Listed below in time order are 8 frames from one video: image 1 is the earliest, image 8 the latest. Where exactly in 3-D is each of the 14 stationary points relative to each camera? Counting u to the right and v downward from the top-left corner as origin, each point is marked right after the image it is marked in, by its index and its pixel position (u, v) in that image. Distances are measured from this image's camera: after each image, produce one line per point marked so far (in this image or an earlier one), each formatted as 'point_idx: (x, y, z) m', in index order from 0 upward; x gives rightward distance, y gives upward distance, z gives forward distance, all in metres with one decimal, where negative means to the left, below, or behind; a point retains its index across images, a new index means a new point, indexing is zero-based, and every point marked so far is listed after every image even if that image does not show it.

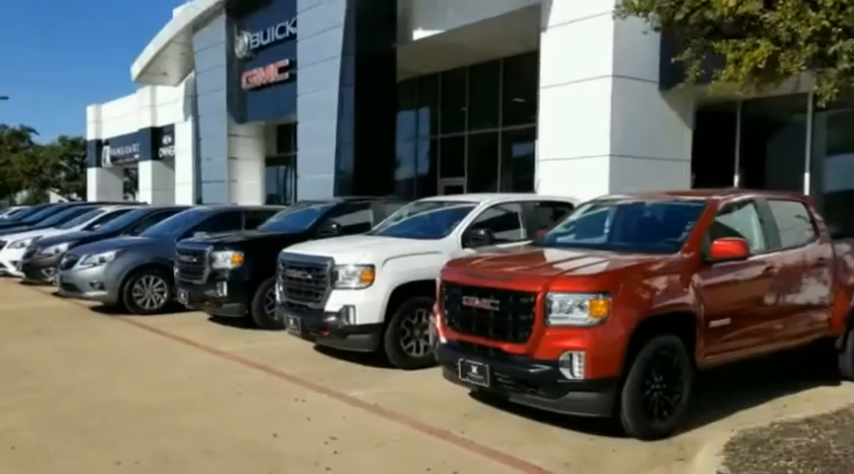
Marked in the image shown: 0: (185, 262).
0: (-3.5, -0.4, +10.6) m
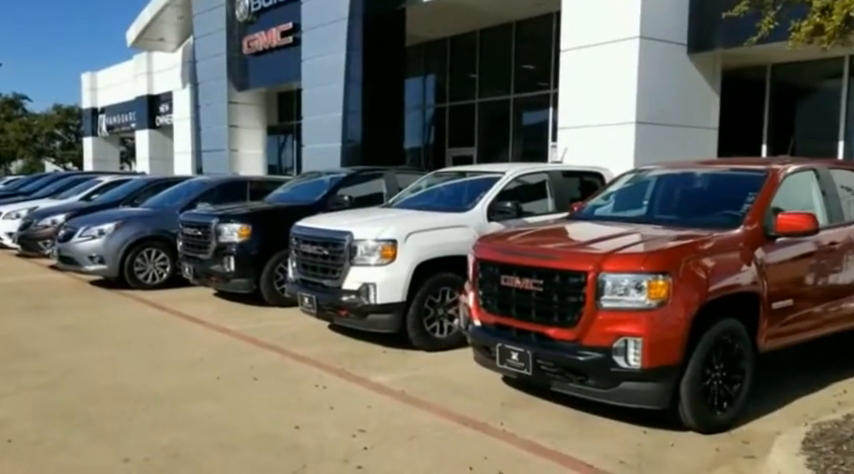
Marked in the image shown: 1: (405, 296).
0: (-3.3, 0.0, +10.1) m
1: (-0.2, -0.6, +6.9) m
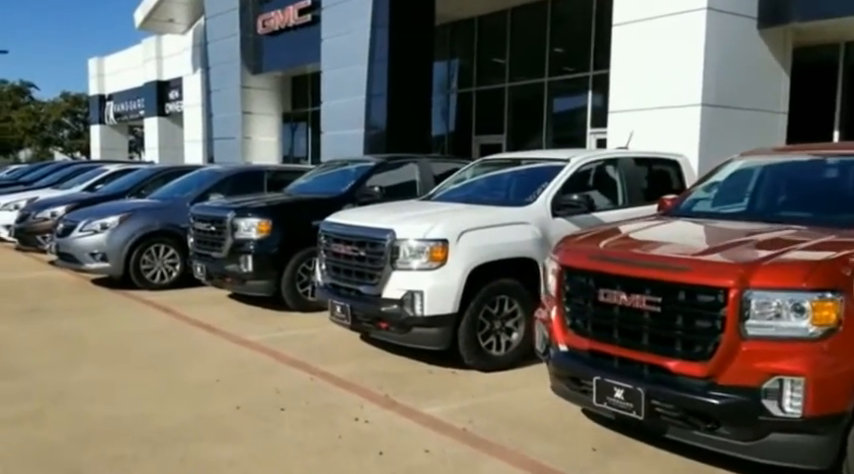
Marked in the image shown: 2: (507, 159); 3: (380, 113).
0: (-2.8, +0.1, +9.0) m
1: (+0.2, -0.6, +5.8) m
2: (+0.8, +0.8, +7.5) m
3: (-0.9, +2.4, +14.3) m
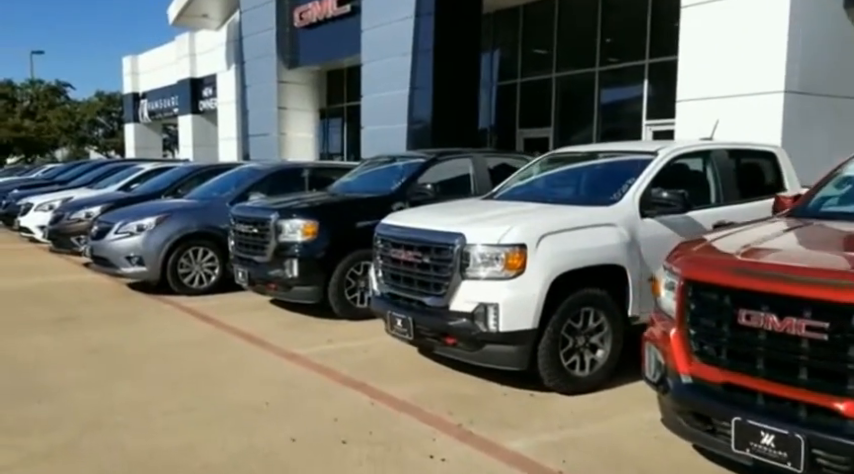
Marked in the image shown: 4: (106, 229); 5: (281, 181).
0: (-2.1, 0.0, +8.4) m
1: (+0.8, -0.6, +5.1) m
2: (+1.4, +0.8, +6.8) m
3: (0.0, +2.4, +13.6) m
4: (-4.2, +0.1, +9.7) m
5: (-2.1, +0.8, +10.6) m
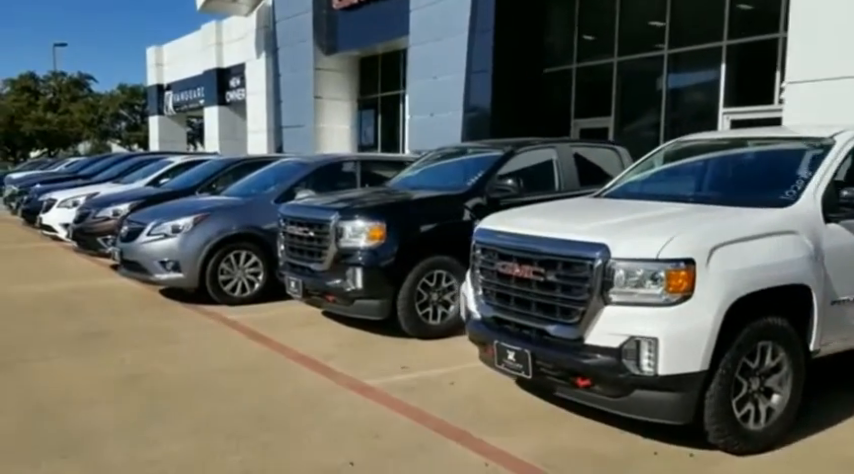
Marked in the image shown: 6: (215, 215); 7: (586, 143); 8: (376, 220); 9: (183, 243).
0: (-1.3, 0.0, +7.2) m
1: (+1.5, -0.7, +3.9) m
2: (+2.2, +0.7, +5.6) m
3: (+0.9, +2.4, +12.4) m
4: (-3.4, +0.1, +8.6) m
5: (-1.3, +0.8, +9.5) m
6: (-2.4, +0.3, +8.4) m
7: (+1.7, +1.0, +8.0) m
8: (-0.5, +0.2, +6.6) m
9: (-2.7, -0.1, +8.2) m
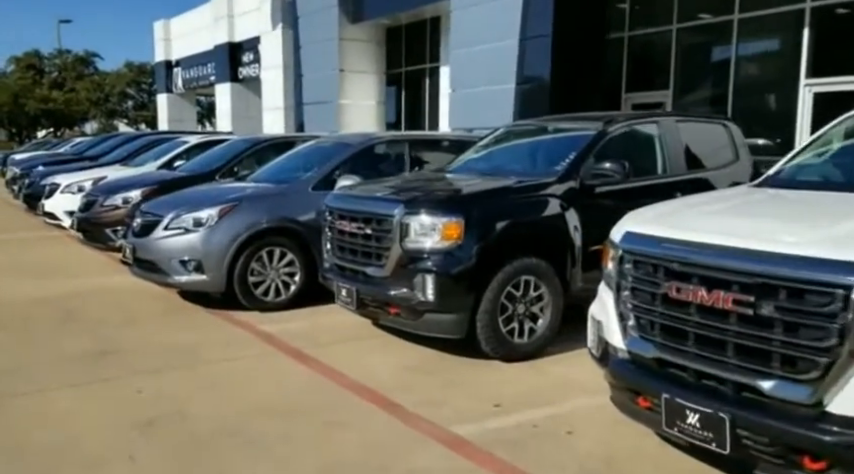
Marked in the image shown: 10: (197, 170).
0: (-0.7, 0.0, +5.9) m
1: (+2.1, -0.7, +2.6) m
2: (+2.8, +0.7, +4.2) m
3: (+1.6, +2.6, +11.0) m
4: (-2.8, +0.1, +7.3) m
5: (-0.6, +0.9, +8.1) m
6: (-1.8, +0.3, +7.0) m
7: (+2.4, +1.1, +6.6) m
8: (+0.2, +0.2, +5.3) m
9: (-2.1, 0.0, +6.9) m
10: (-3.4, +1.0, +10.7) m
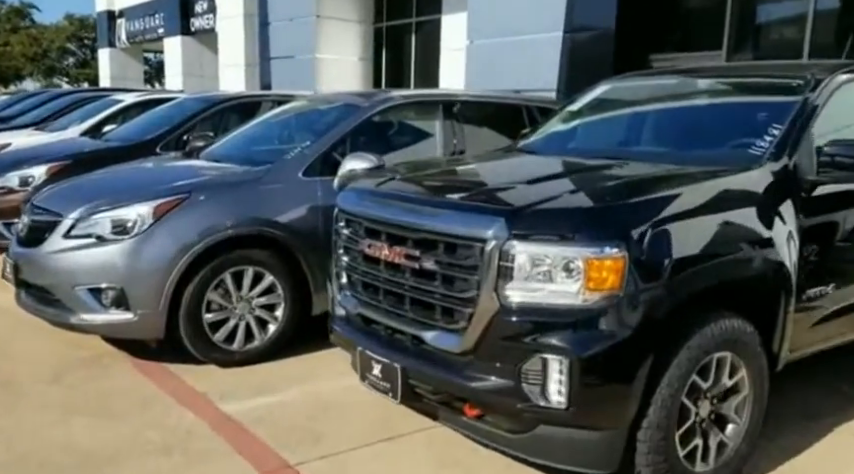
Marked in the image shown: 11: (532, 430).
0: (-0.2, -0.1, +3.3) m
1: (+2.7, -1.0, +0.2) m
2: (+3.3, +0.5, +1.8) m
3: (+1.8, +2.7, +8.4) m
4: (-2.4, +0.1, +4.6) m
5: (-0.3, +0.8, +5.5) m
6: (-1.4, +0.2, +4.4) m
7: (+2.8, +0.9, +4.1) m
8: (+0.7, 0.0, +2.7) m
9: (-1.7, -0.1, +4.2) m
10: (-3.2, +1.1, +7.8) m
11: (+0.4, -0.7, +2.8) m
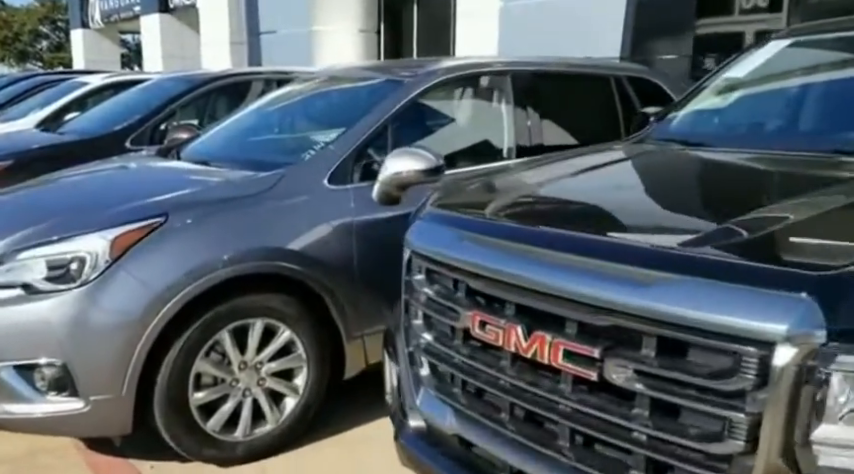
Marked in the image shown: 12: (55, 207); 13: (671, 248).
0: (+0.2, -0.3, +1.9) m
1: (+3.2, -1.2, -1.2) m
2: (+3.8, +0.3, +0.4) m
3: (+2.0, +2.7, +6.9) m
4: (-2.0, -0.1, +3.1) m
5: (+0.1, +0.7, +4.0) m
6: (-1.0, 0.0, +2.9) m
7: (+3.2, +0.8, +2.7) m
8: (+1.1, -0.2, +1.3) m
9: (-1.3, -0.3, +2.8) m
10: (-2.9, +1.0, +6.3) m
11: (+0.8, -0.9, +1.4) m
12: (-1.6, +0.1, +3.2) m
13: (+0.5, 0.0, +1.6) m
